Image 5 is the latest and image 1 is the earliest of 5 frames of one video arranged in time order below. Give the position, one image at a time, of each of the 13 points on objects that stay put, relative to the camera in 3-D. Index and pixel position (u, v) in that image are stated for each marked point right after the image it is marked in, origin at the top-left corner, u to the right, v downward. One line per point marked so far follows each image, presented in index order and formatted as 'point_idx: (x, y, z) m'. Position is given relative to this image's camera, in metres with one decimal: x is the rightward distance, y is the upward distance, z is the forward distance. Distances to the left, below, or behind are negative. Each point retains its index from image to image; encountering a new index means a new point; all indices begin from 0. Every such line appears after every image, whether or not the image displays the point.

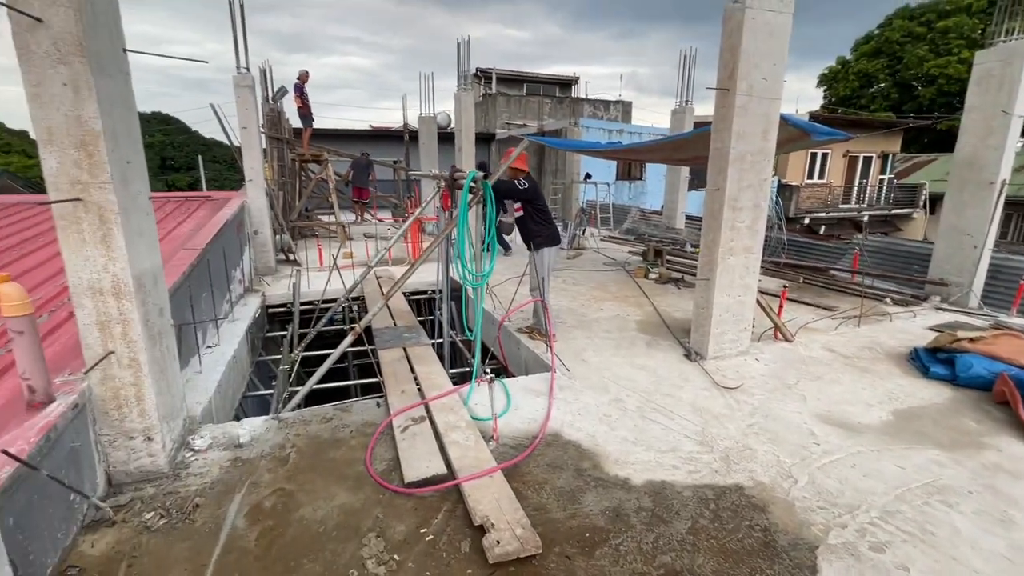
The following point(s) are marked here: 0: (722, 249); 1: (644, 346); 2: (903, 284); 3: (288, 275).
0: (+1.7, +0.3, +4.0) m
1: (+1.2, -0.6, +4.5) m
2: (+5.2, +0.1, +6.4) m
3: (-3.5, +0.2, +7.5) m
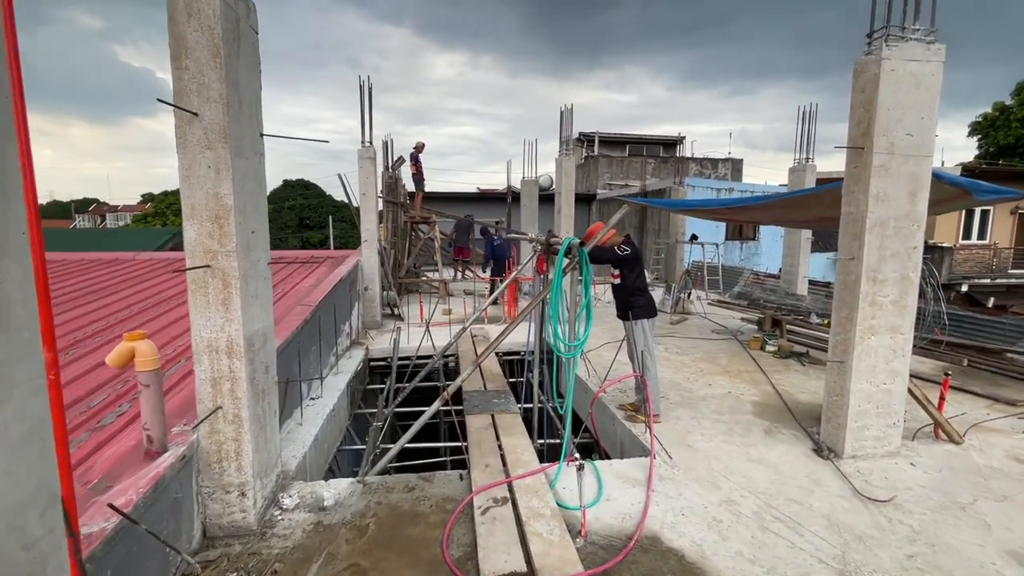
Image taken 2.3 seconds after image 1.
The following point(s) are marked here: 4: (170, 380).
0: (+2.5, -0.3, +3.4) m
1: (+2.0, -1.2, +3.9) m
2: (+6.3, -0.9, +5.0) m
3: (-2.0, -0.7, +7.9) m
4: (-2.4, -0.6, +3.4) m
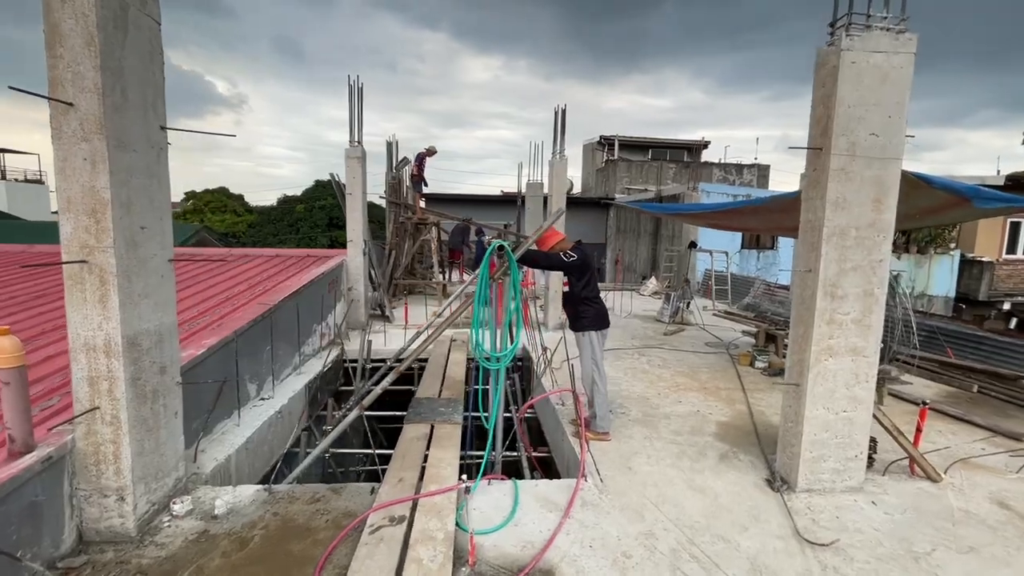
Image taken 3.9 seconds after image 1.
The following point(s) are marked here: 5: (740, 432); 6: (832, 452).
0: (+1.9, -0.4, +3.0) m
1: (+1.5, -1.3, +3.6) m
2: (+5.8, -1.1, +4.4) m
3: (-2.2, -0.7, +7.8) m
4: (-2.9, -0.6, +3.3) m
5: (+2.0, -1.2, +4.1) m
6: (+2.1, -1.1, +3.1) m
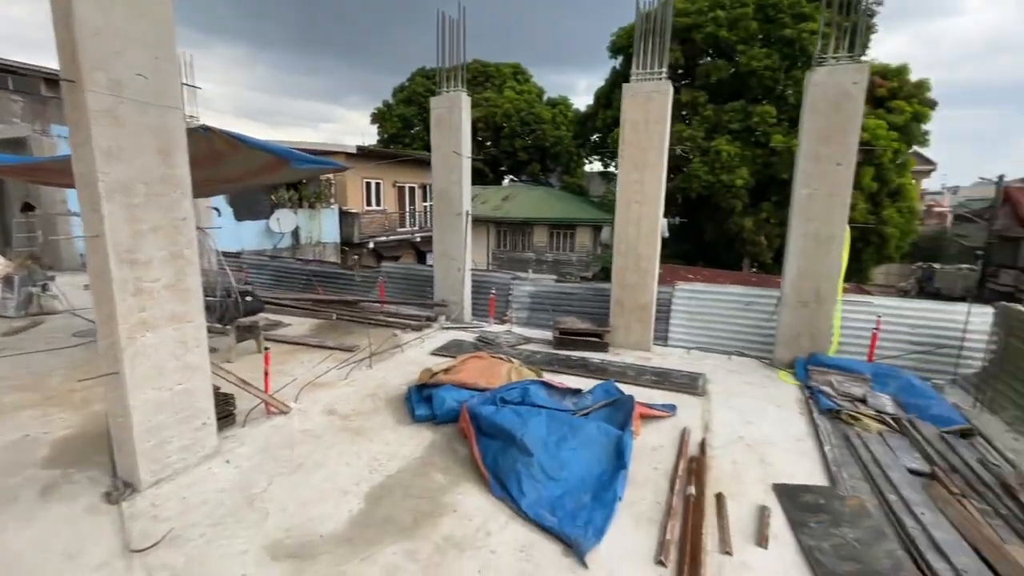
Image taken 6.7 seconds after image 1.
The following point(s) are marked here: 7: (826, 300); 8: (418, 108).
0: (-2.1, -0.2, +2.6) m
1: (-2.7, -1.2, +2.7) m
2: (-1.3, -0.3, +6.7) m
3: (-8.2, -1.3, +1.5) m
4: (-4.6, -1.3, -1.3) m
5: (-2.9, -1.1, +3.3) m
6: (-2.0, -0.9, +2.9) m
7: (+2.9, -0.1, +4.4) m
8: (-4.0, +7.5, +19.8) m
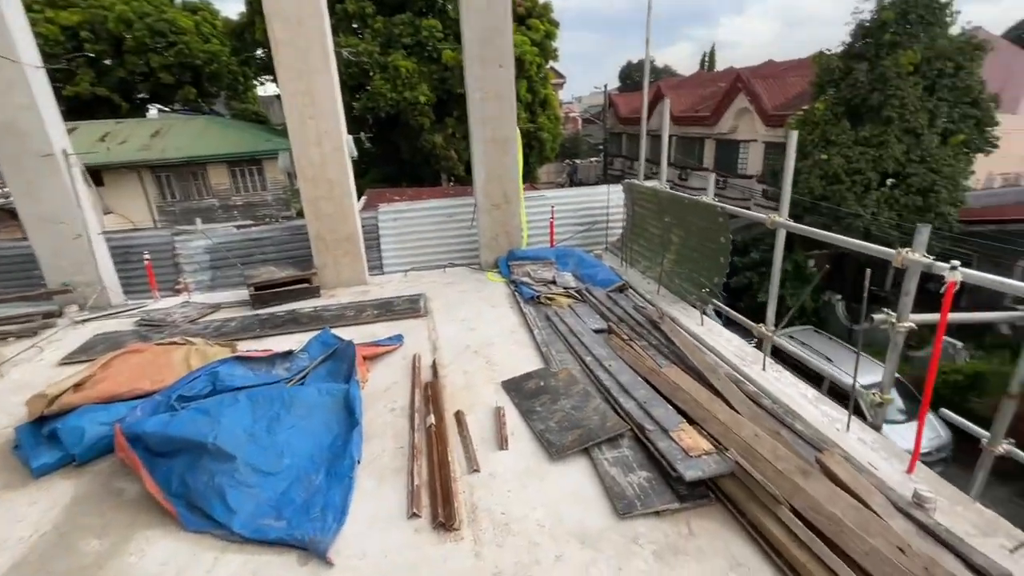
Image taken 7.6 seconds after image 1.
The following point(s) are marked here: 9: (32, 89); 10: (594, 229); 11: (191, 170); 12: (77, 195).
0: (-3.1, -0.6, +0.7) m
1: (-3.5, -1.7, +0.7) m
2: (-4.7, -0.1, +4.6) m
3: (-7.3, -3.3, -3.1) m
4: (-2.9, -2.6, -3.7) m
5: (-4.0, -1.6, +1.1) m
6: (-3.1, -1.2, +1.1) m
7: (0.0, +0.9, +4.8) m
8: (-15.3, +7.7, +12.7) m
9: (-3.9, +1.6, +3.9) m
10: (+1.0, +0.7, +5.6) m
11: (-7.0, +2.5, +10.3) m
12: (-3.8, +0.8, +4.2) m
